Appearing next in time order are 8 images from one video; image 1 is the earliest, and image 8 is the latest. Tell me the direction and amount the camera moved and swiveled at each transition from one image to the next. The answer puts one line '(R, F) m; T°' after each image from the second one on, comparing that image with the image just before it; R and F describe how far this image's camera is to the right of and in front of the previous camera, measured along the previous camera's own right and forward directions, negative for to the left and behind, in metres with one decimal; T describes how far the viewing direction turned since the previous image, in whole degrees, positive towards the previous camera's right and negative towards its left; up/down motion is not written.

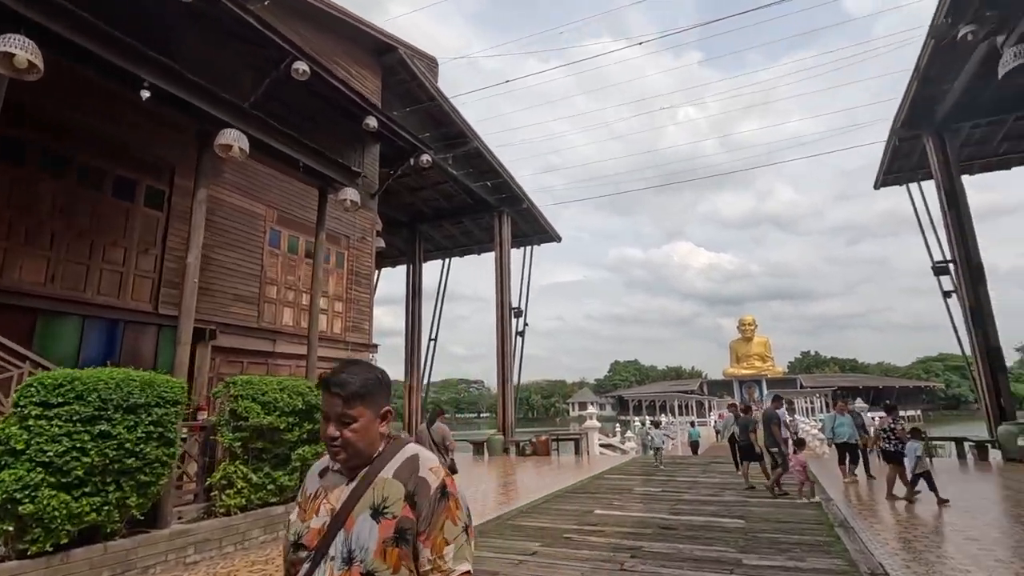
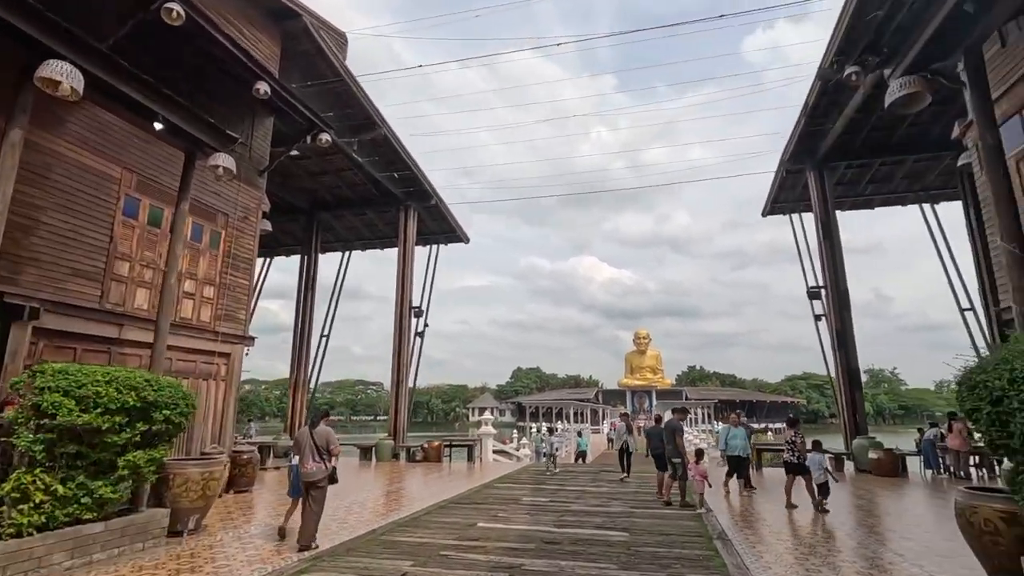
(+0.2, +0.4) m; +10°
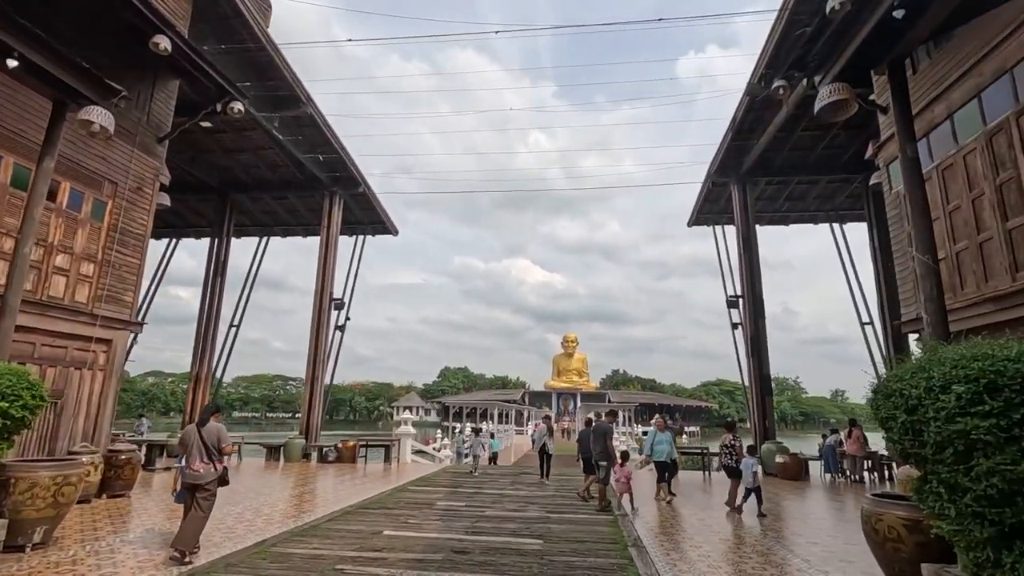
(+0.1, +0.4) m; +7°
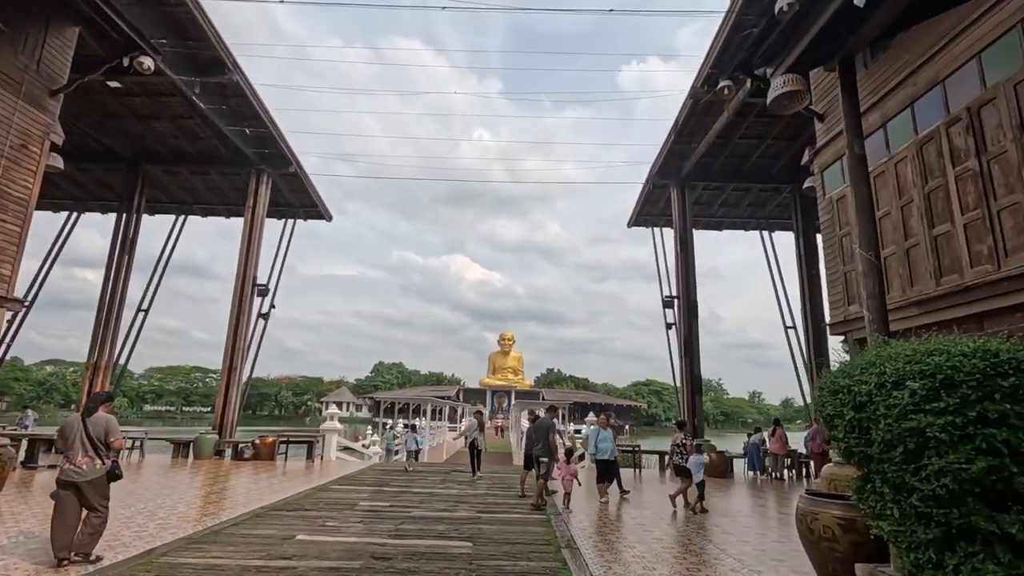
(0.0, +0.4) m; +7°
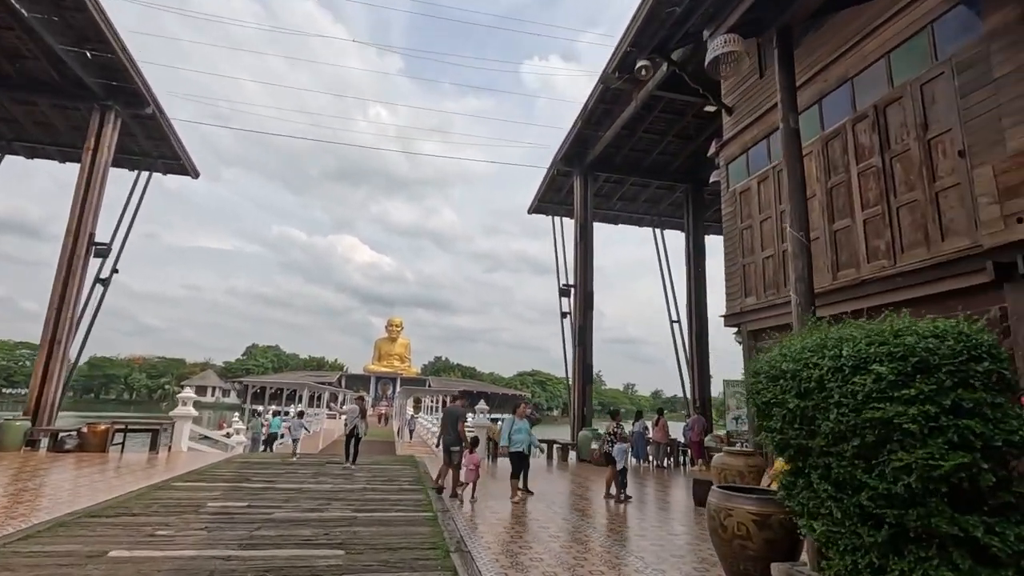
(0.0, +0.7) m; +12°
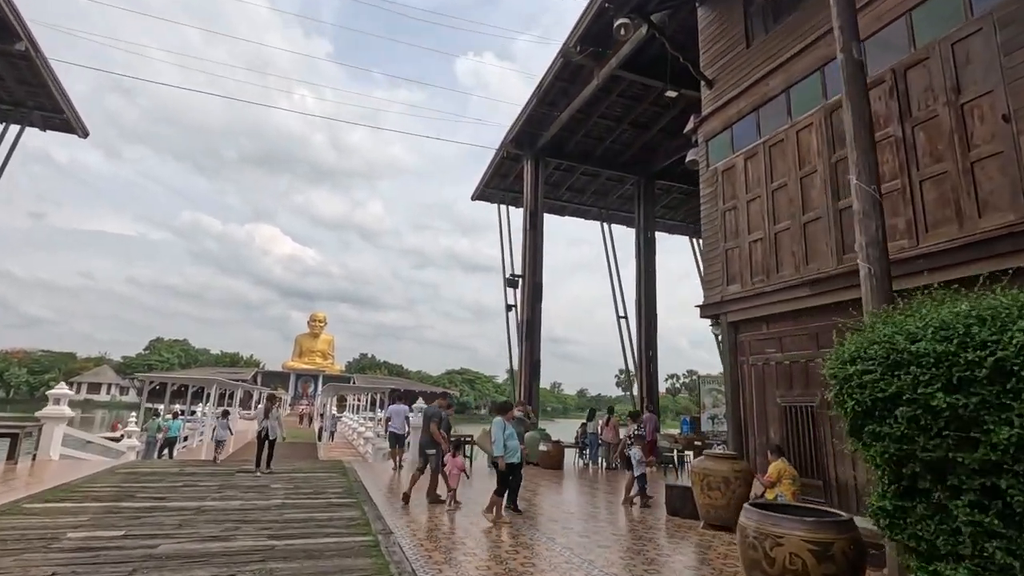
(-0.3, +1.1) m; +8°
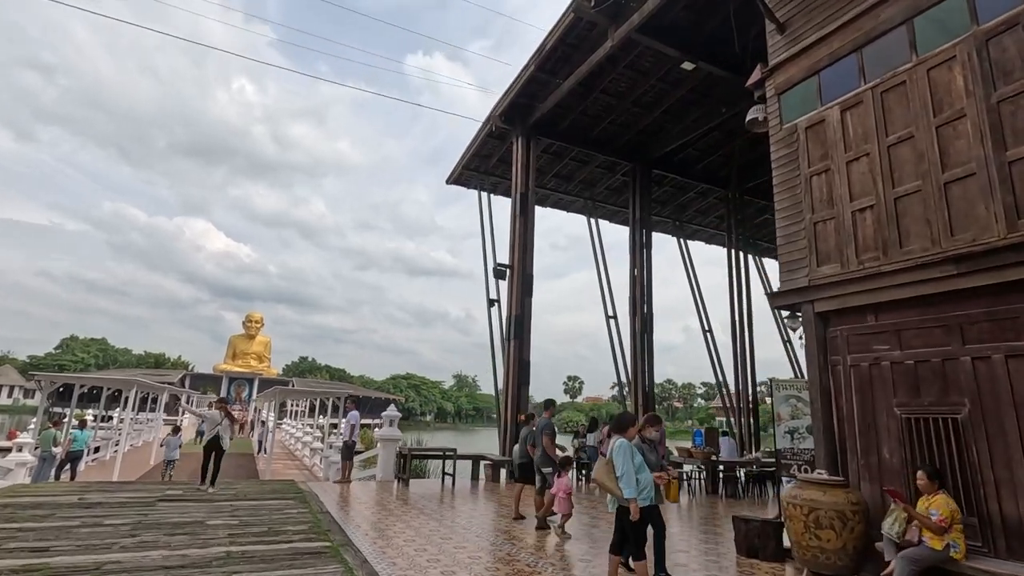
(-0.9, +1.7) m; +6°
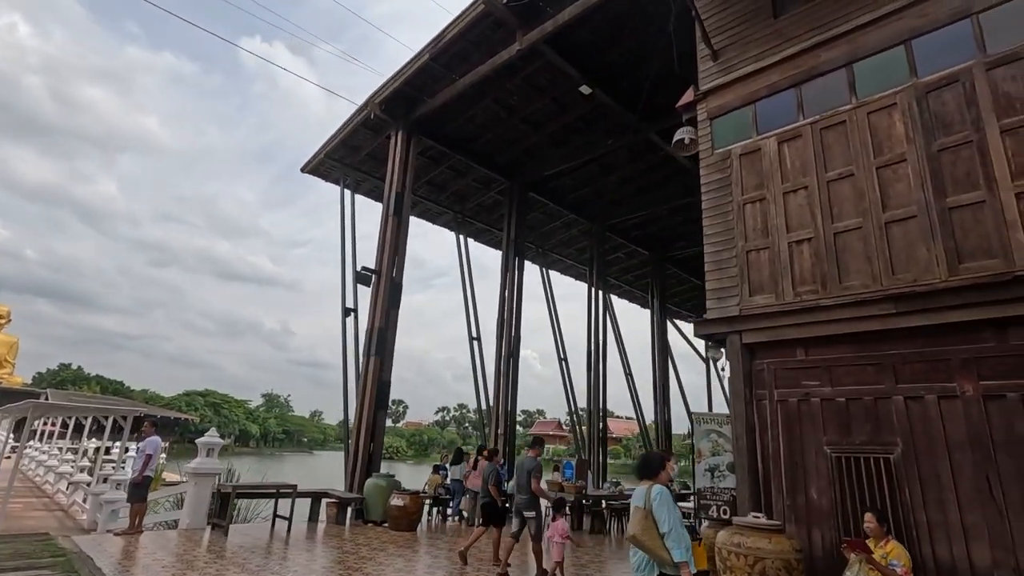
(-0.7, +1.2) m; +18°
